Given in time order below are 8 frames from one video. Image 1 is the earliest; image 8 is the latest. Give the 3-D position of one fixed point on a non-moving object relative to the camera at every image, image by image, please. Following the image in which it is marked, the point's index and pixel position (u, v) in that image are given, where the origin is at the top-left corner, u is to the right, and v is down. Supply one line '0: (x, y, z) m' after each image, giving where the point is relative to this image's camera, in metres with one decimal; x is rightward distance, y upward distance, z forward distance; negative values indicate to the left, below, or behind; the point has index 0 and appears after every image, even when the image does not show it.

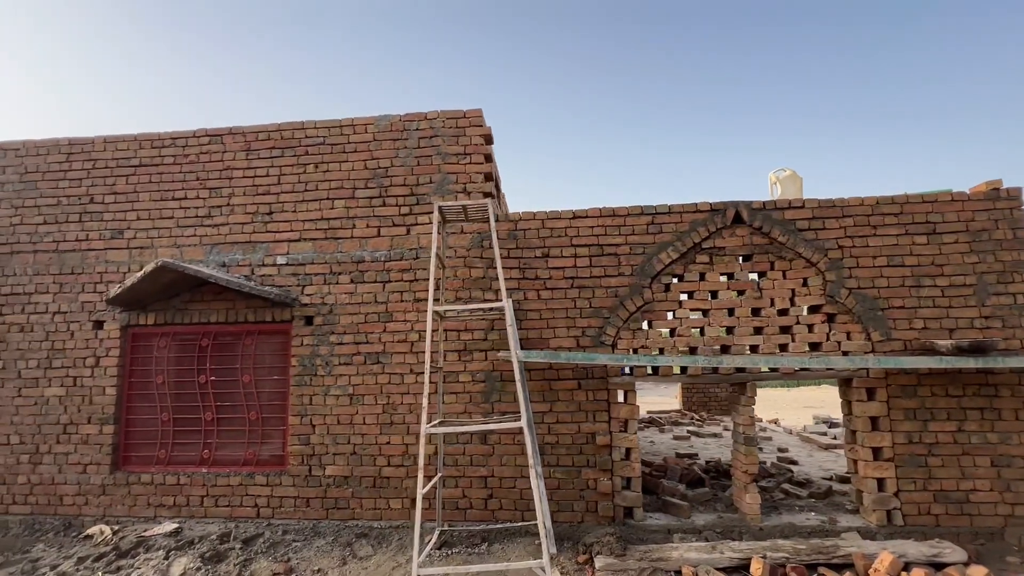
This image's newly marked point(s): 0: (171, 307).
0: (-3.5, -0.2, +4.9) m
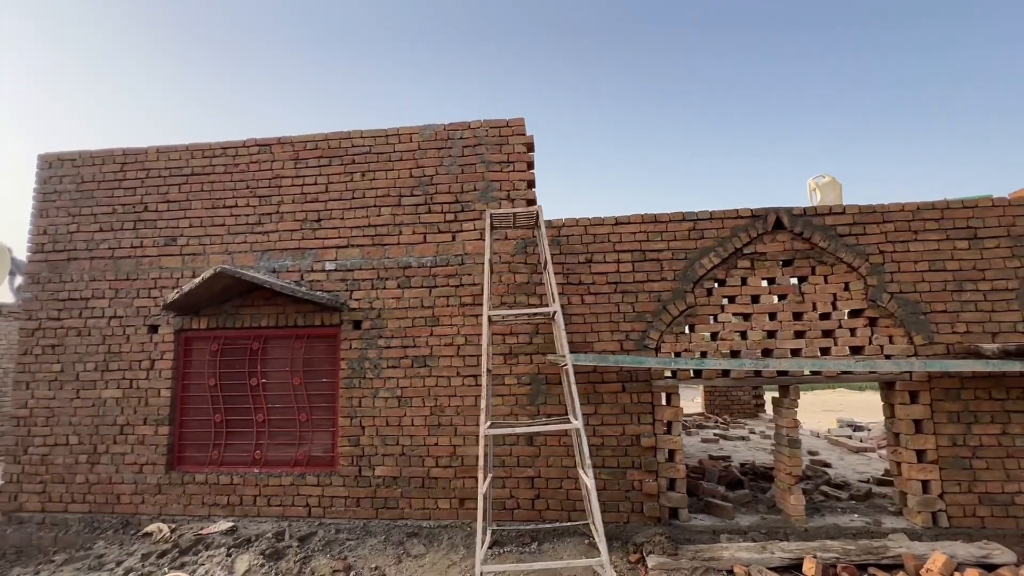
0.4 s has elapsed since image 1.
0: (-3.1, -0.2, +5.0) m
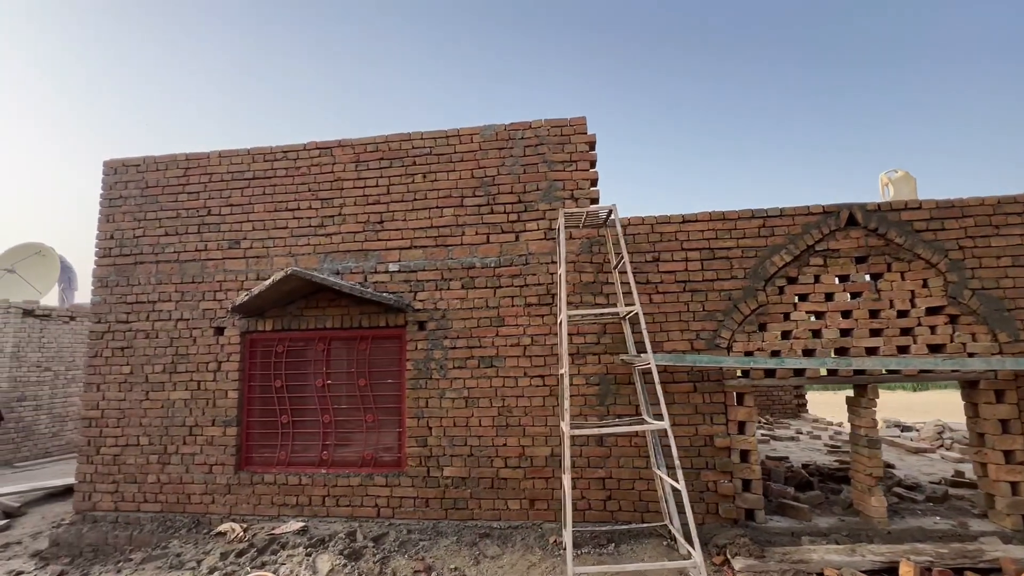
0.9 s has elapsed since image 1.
0: (-2.4, -0.3, +5.1) m
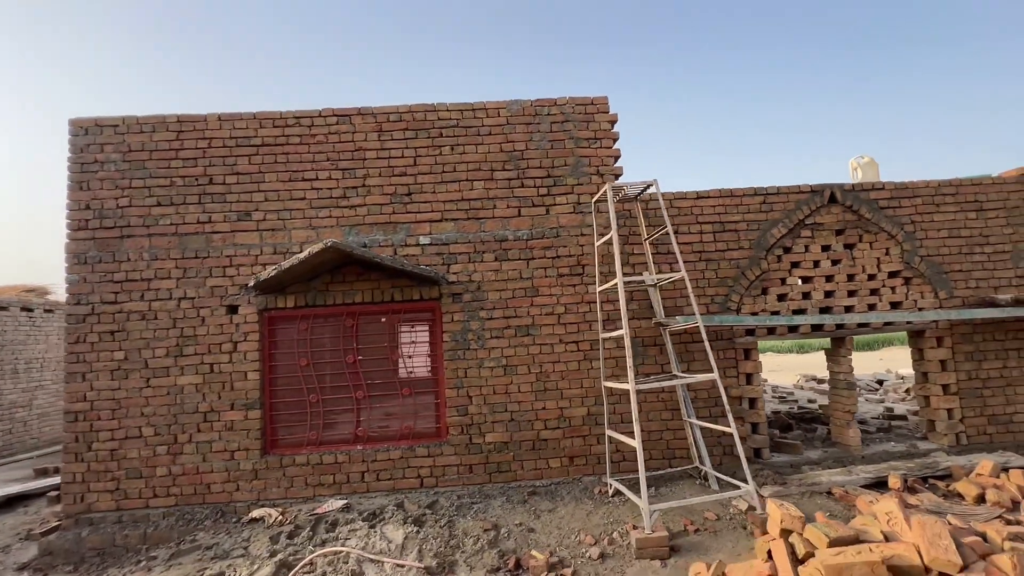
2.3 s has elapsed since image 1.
0: (-2.1, 0.0, +4.9) m
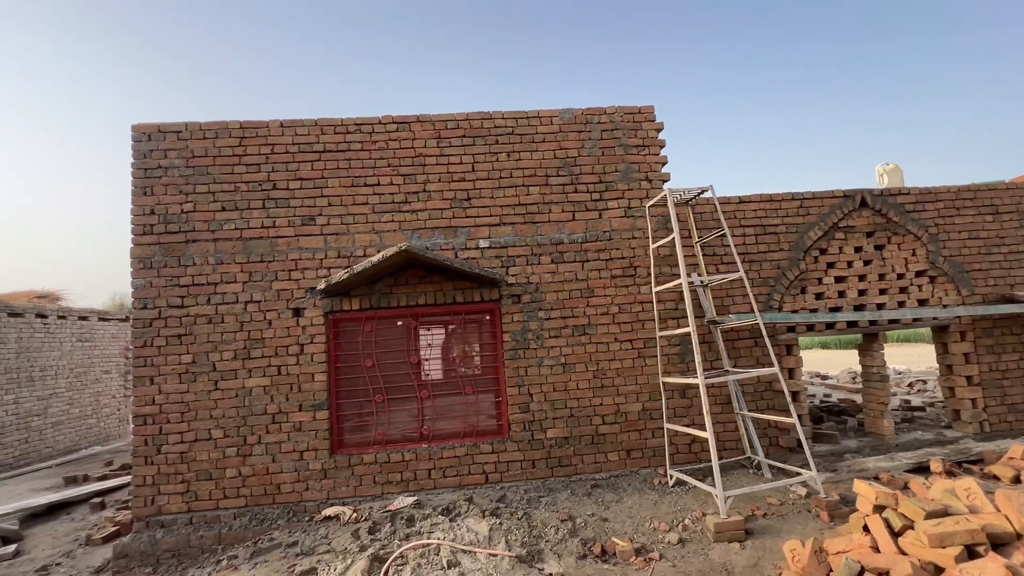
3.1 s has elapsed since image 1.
0: (-1.5, 0.0, +5.0) m
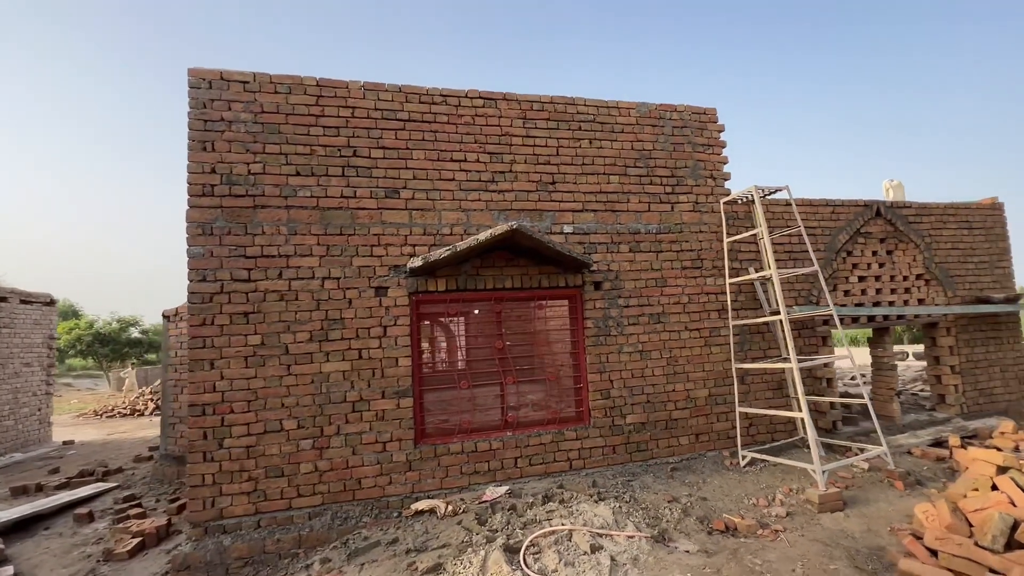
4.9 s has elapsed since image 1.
0: (-0.5, +0.2, +4.7) m
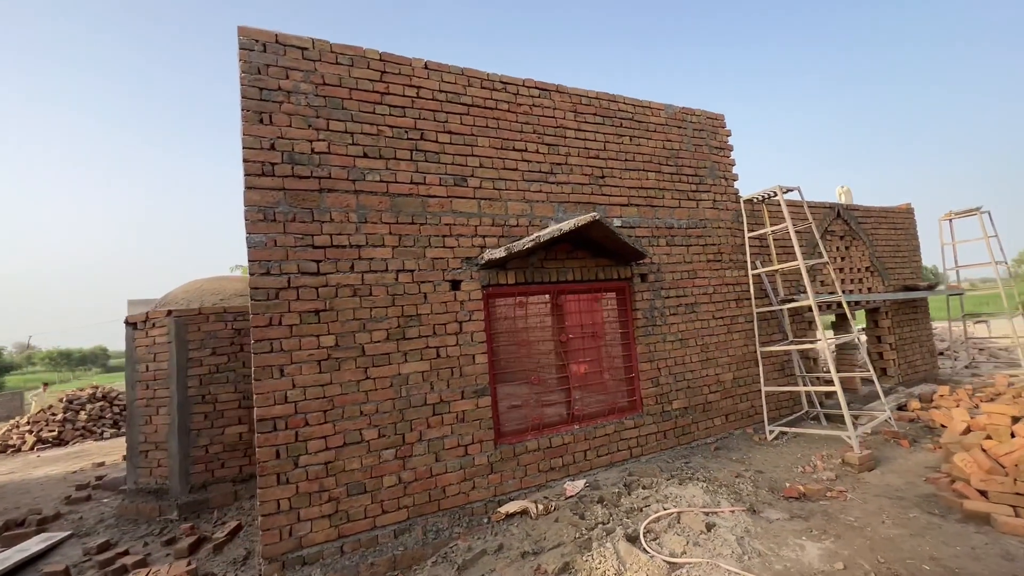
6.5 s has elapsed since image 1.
0: (+0.2, +0.2, +4.6) m
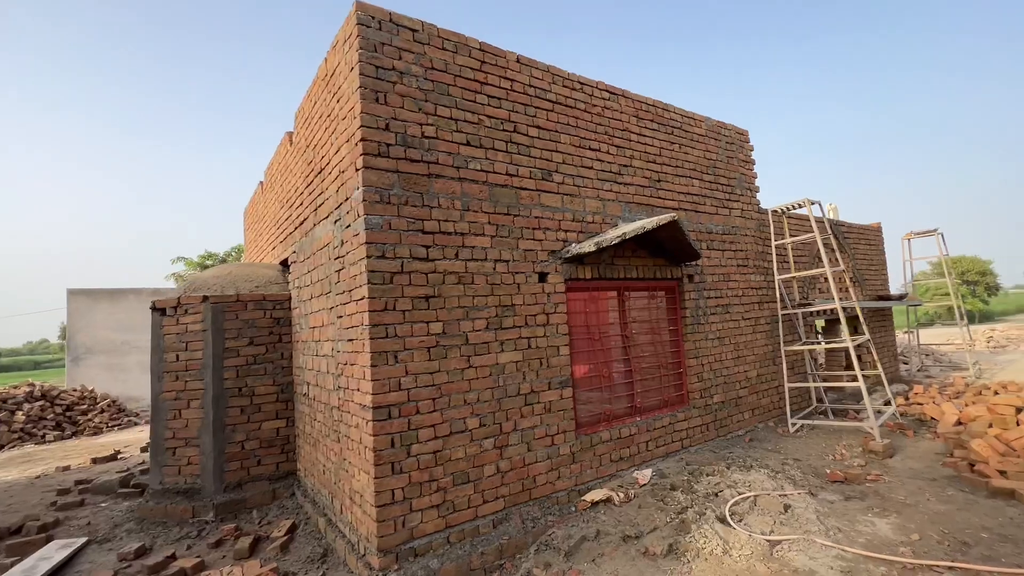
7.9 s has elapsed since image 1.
0: (+0.9, +0.3, +4.8) m
